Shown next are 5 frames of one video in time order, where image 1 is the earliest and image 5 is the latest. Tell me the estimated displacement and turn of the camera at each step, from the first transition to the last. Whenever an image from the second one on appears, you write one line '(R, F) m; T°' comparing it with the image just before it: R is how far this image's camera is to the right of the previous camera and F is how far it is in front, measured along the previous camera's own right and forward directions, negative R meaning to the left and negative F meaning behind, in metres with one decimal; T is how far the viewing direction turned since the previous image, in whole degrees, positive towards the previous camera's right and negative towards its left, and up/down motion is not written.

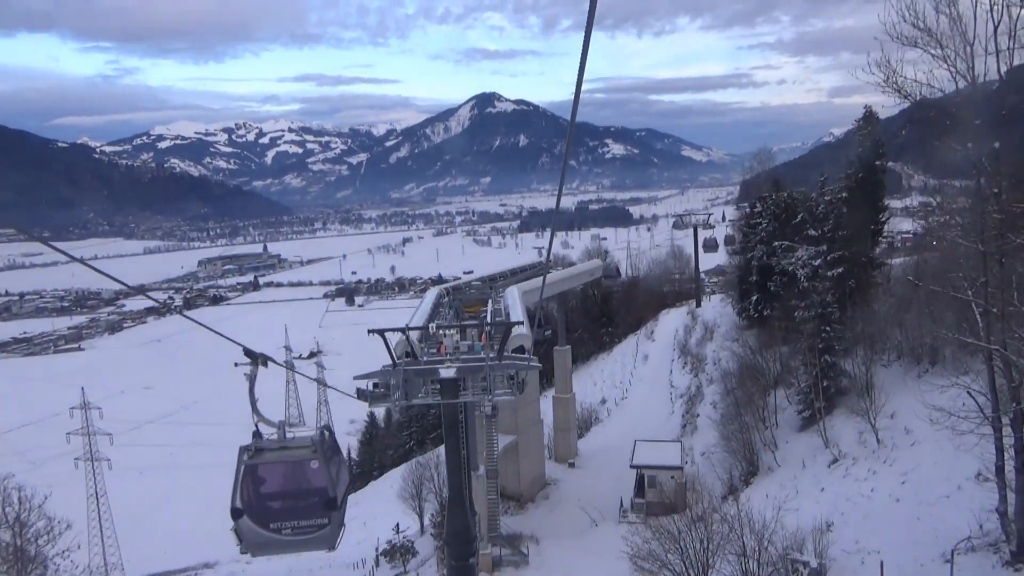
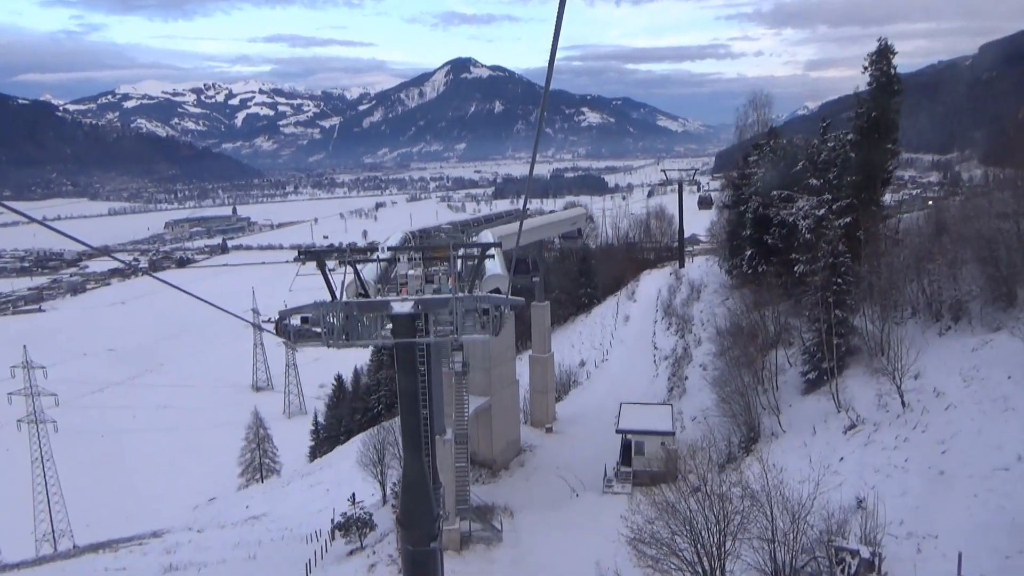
(0.0, +1.8) m; +2°
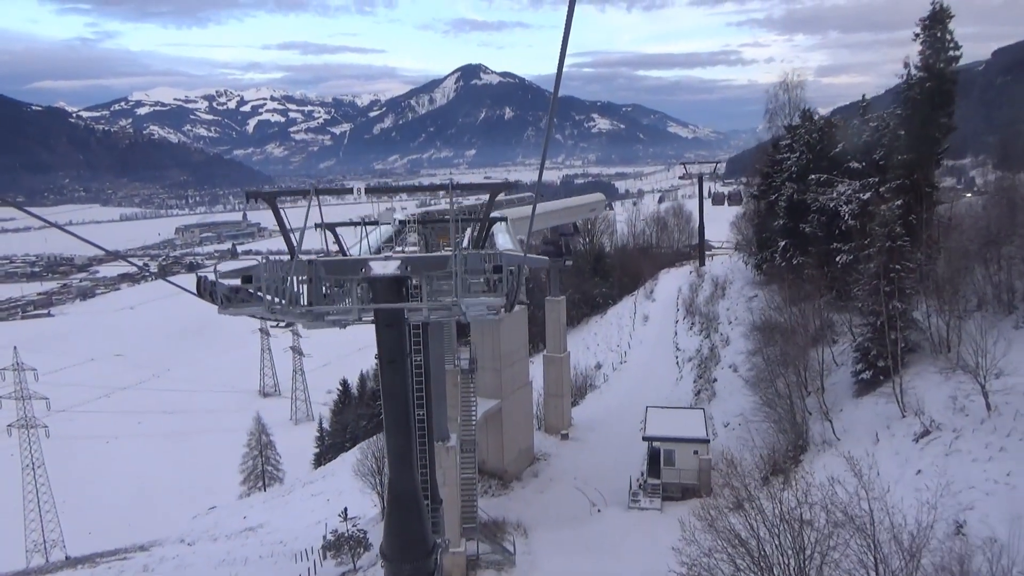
(-0.1, +1.5) m; -1°
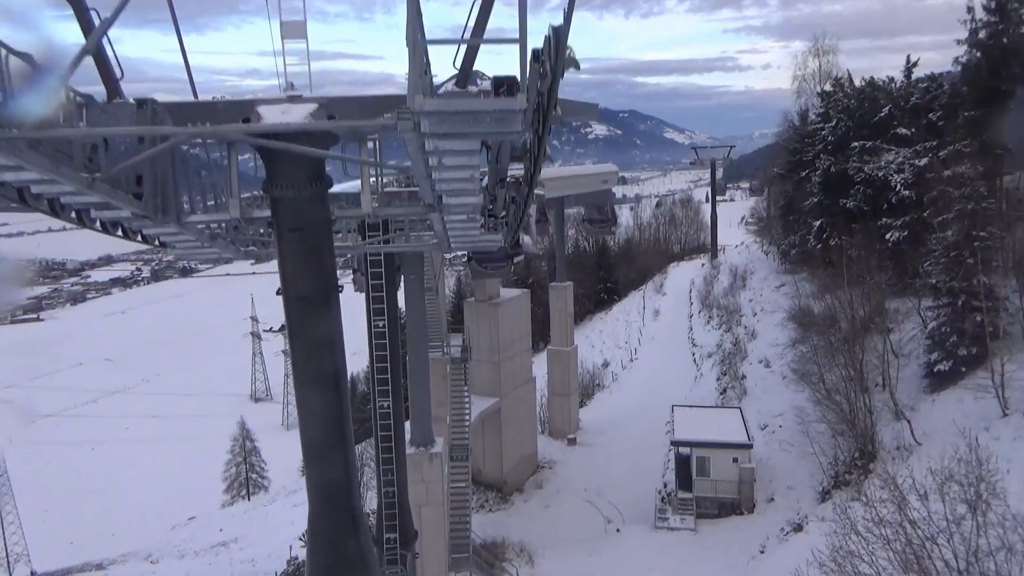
(-0.1, +2.1) m; 0°
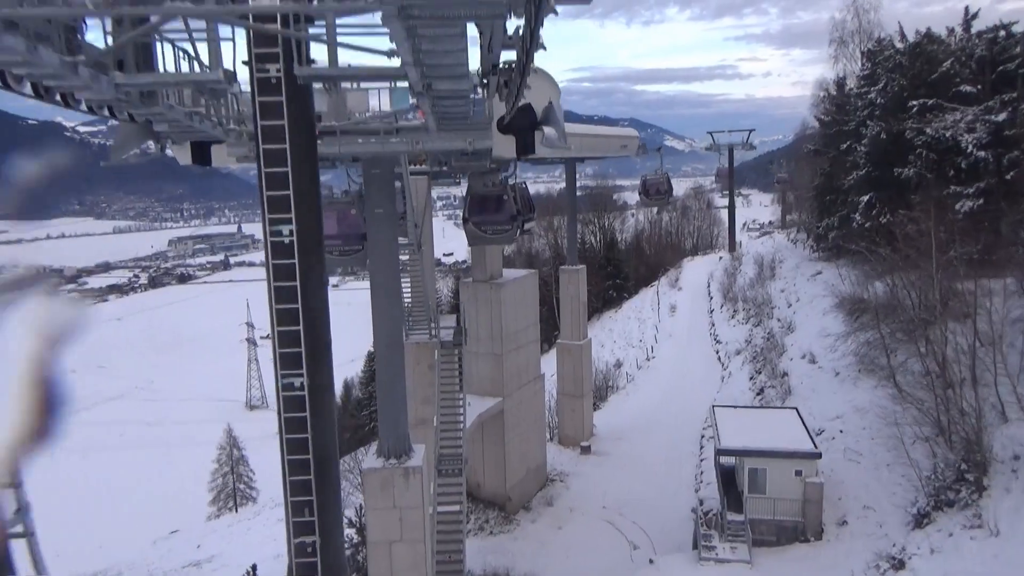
(0.0, +2.0) m; 0°
